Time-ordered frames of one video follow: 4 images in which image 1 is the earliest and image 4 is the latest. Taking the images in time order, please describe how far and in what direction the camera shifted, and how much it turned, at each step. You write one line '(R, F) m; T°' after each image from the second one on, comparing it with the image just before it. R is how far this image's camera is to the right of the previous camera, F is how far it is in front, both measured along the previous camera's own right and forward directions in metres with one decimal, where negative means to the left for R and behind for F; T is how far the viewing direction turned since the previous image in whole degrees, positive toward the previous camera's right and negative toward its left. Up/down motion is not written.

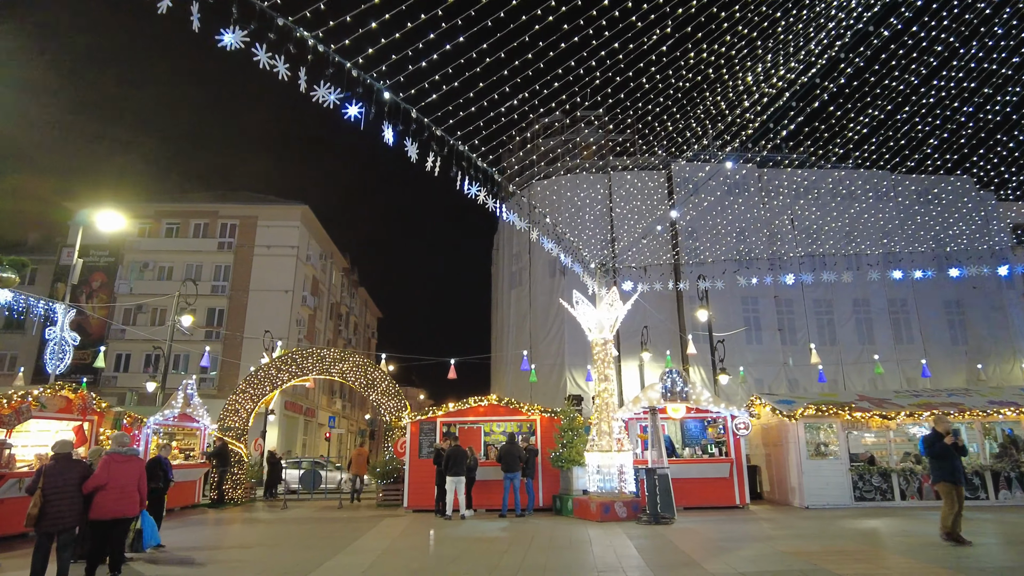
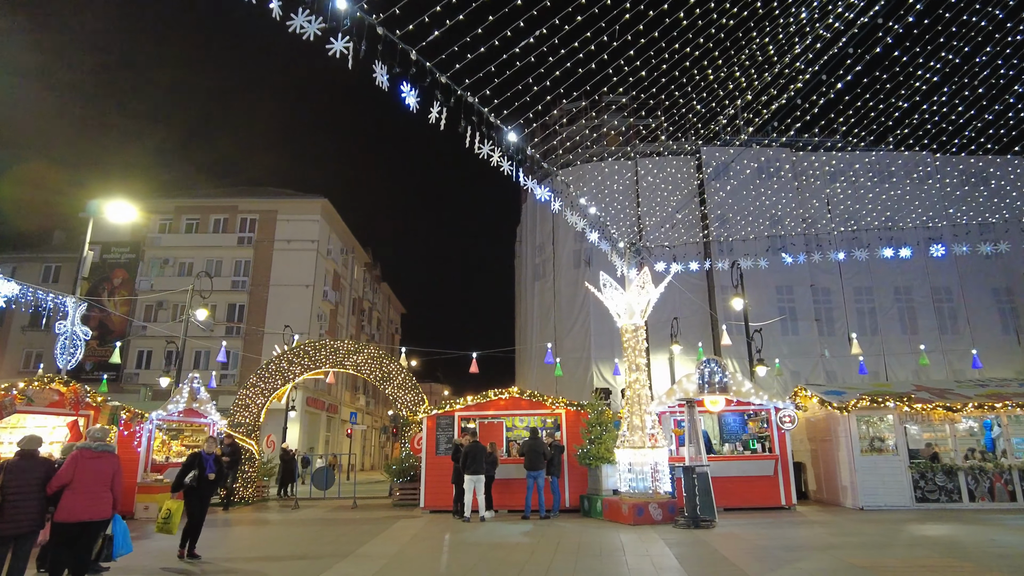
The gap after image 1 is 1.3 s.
(+0.1, +1.0) m; -2°
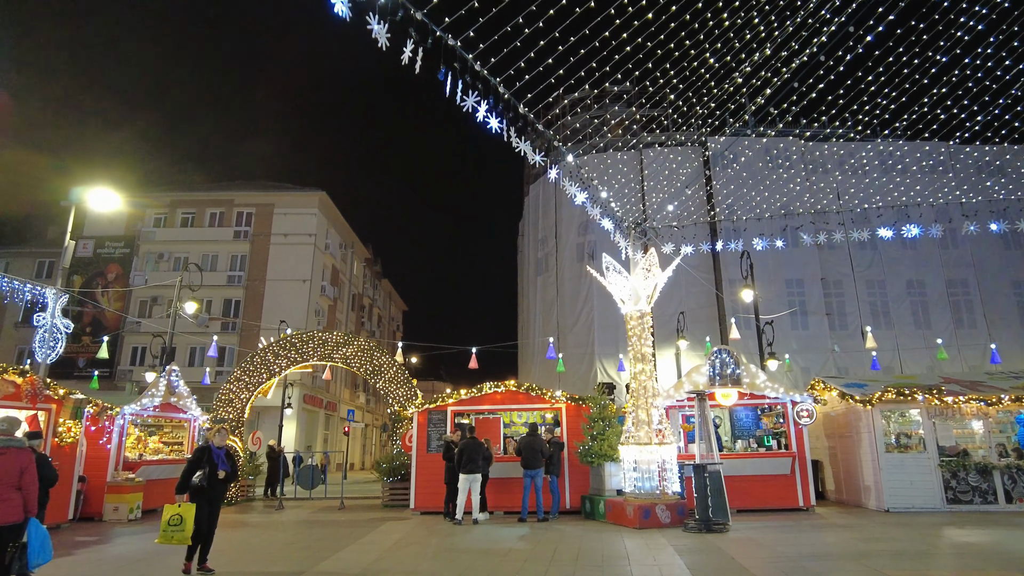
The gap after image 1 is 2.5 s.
(+0.1, +0.9) m; 0°
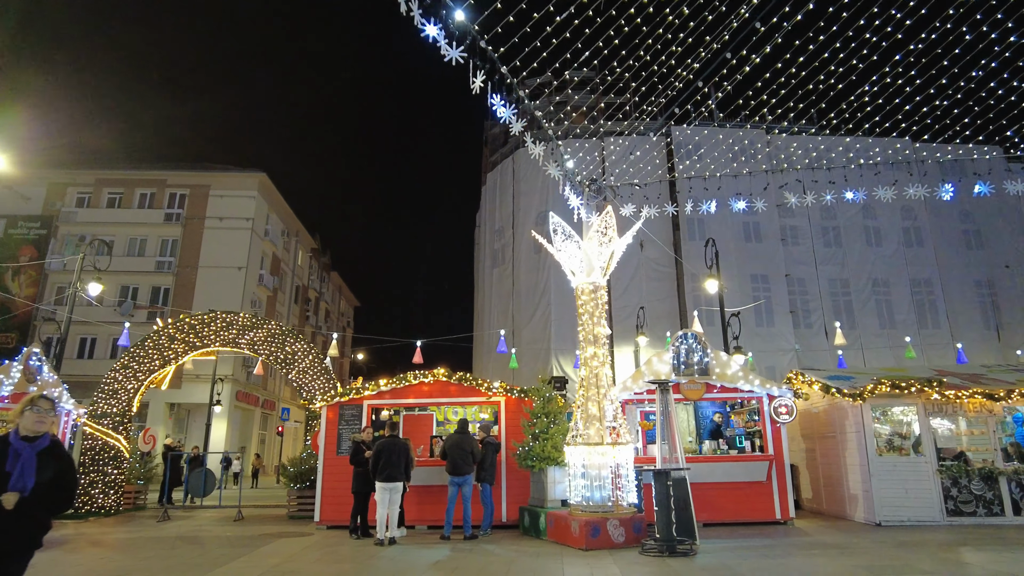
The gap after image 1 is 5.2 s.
(+0.5, +1.9) m; +3°
